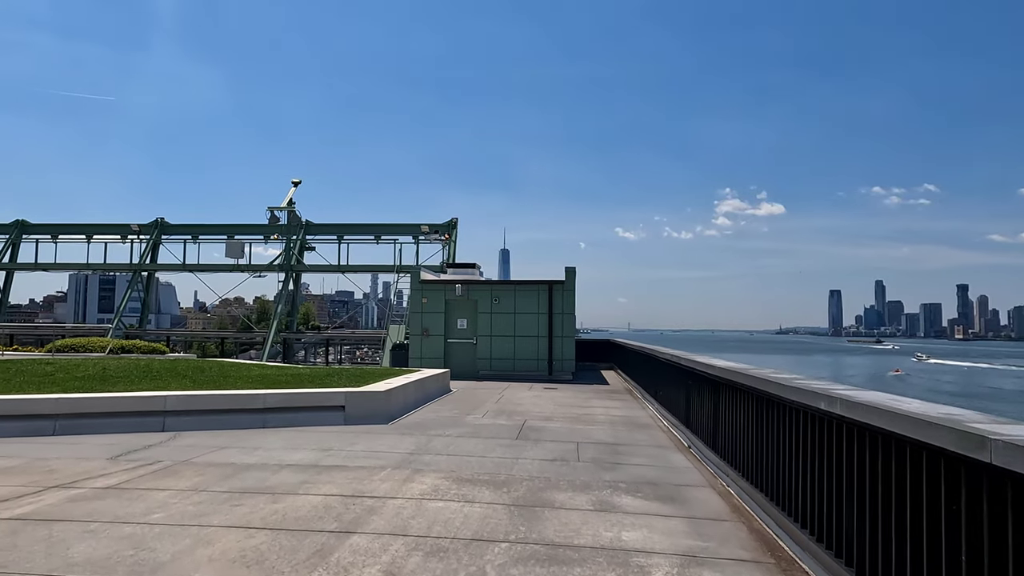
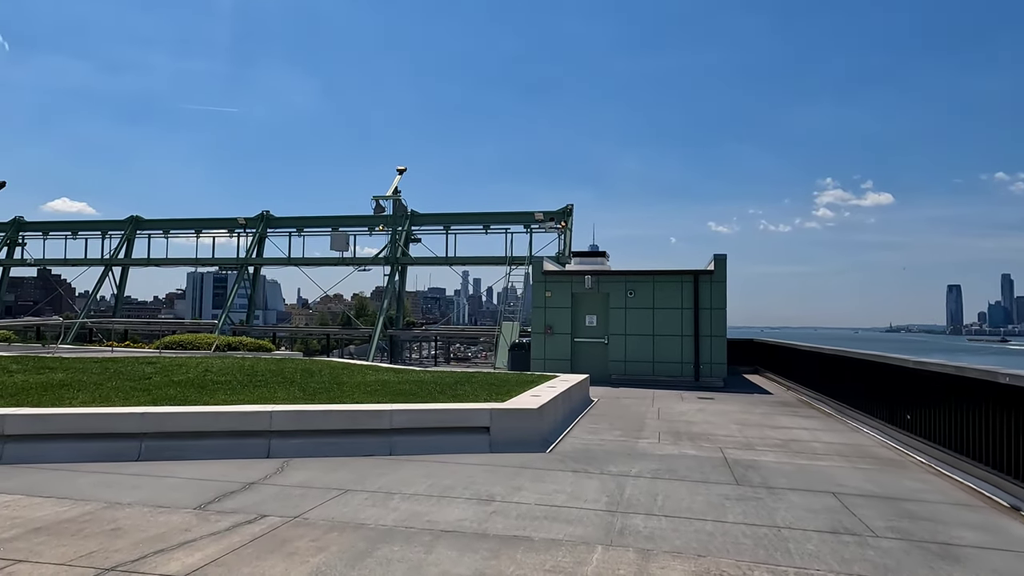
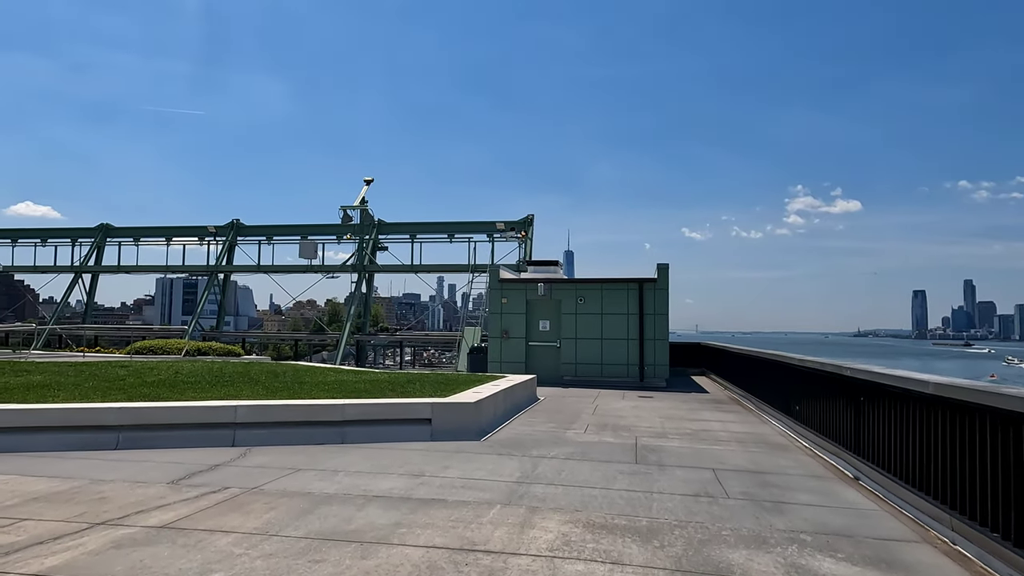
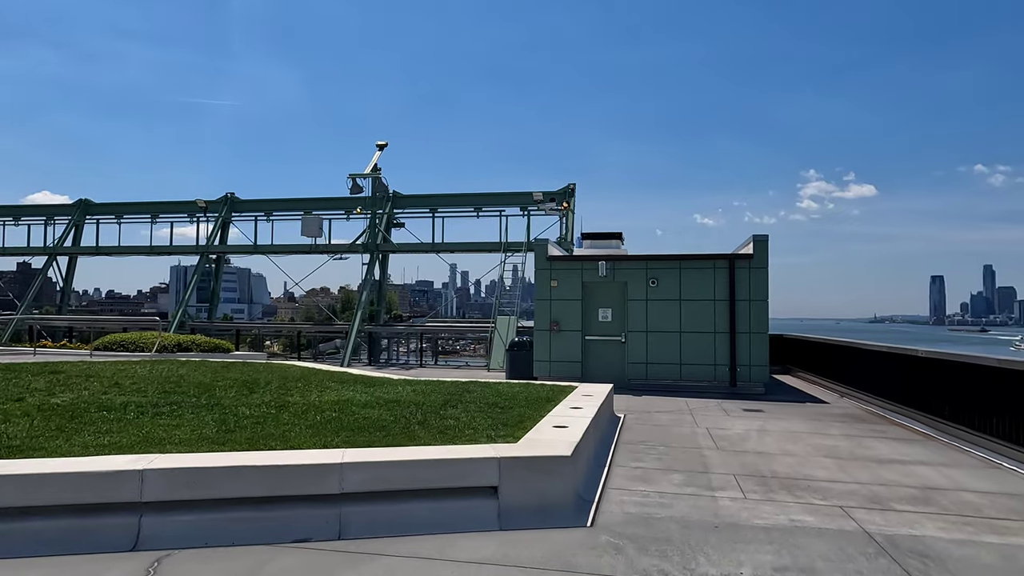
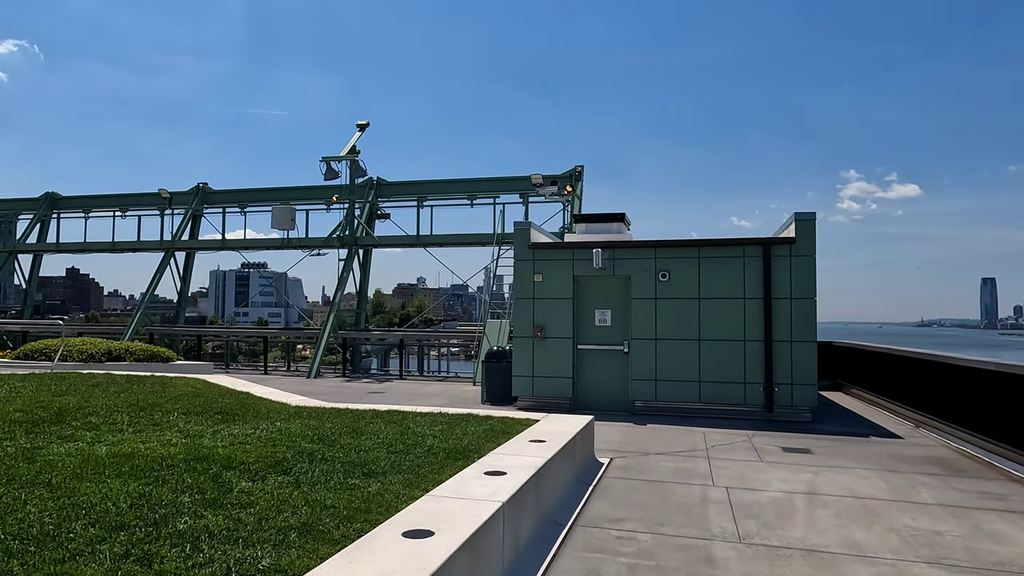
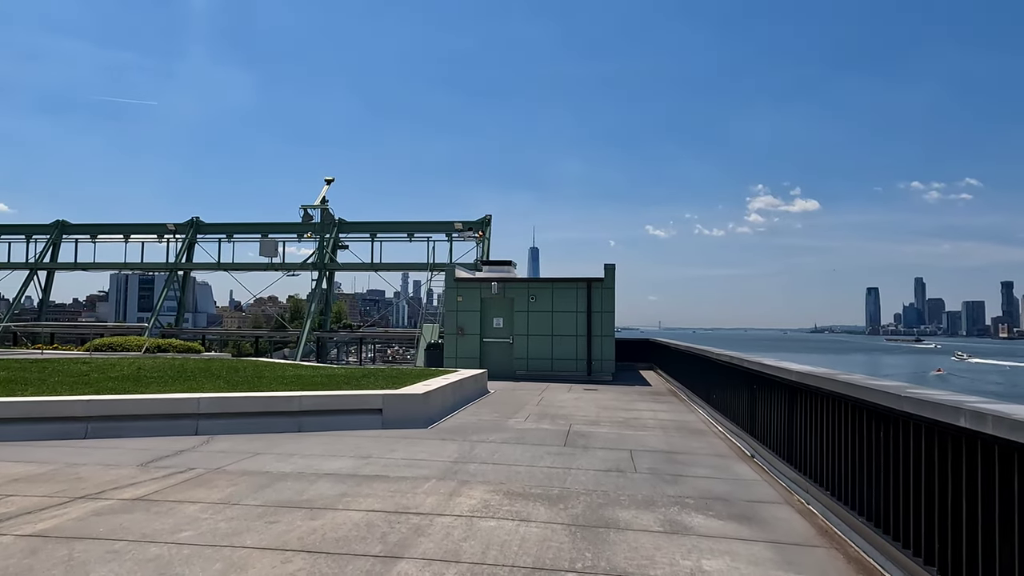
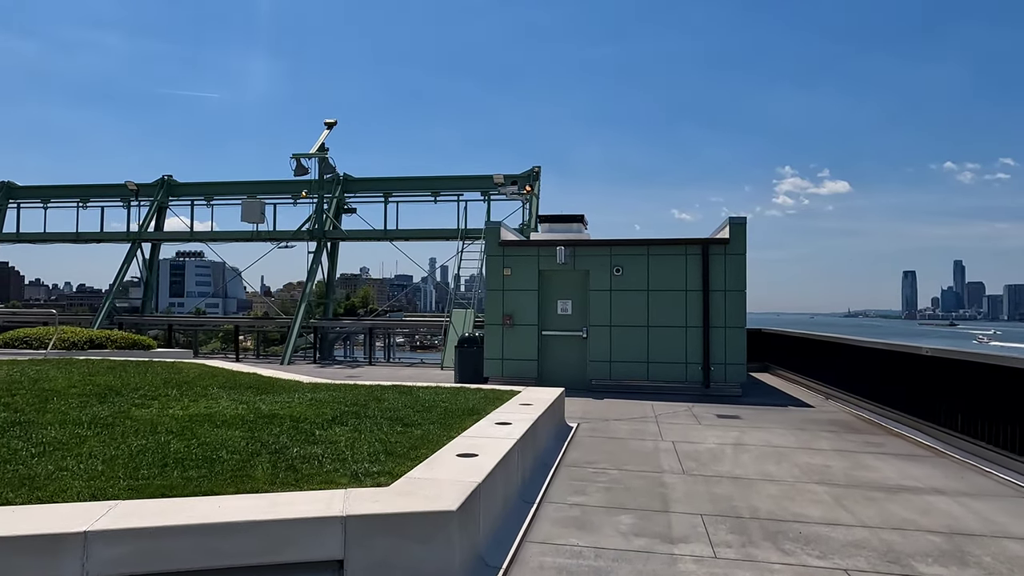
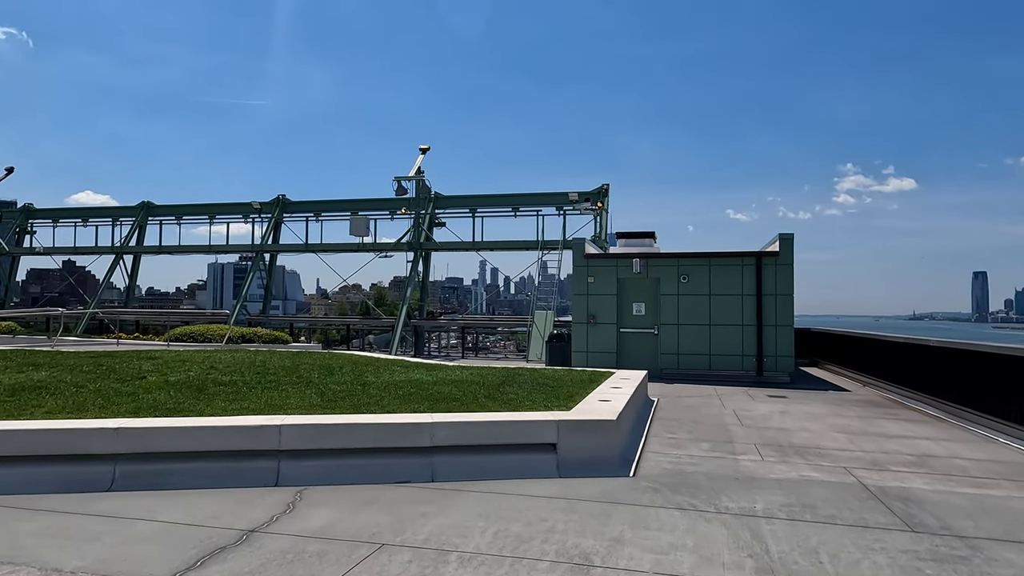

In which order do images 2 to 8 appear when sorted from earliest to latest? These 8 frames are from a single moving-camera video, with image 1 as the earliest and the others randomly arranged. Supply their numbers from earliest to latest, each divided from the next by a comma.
6, 3, 2, 8, 4, 7, 5
